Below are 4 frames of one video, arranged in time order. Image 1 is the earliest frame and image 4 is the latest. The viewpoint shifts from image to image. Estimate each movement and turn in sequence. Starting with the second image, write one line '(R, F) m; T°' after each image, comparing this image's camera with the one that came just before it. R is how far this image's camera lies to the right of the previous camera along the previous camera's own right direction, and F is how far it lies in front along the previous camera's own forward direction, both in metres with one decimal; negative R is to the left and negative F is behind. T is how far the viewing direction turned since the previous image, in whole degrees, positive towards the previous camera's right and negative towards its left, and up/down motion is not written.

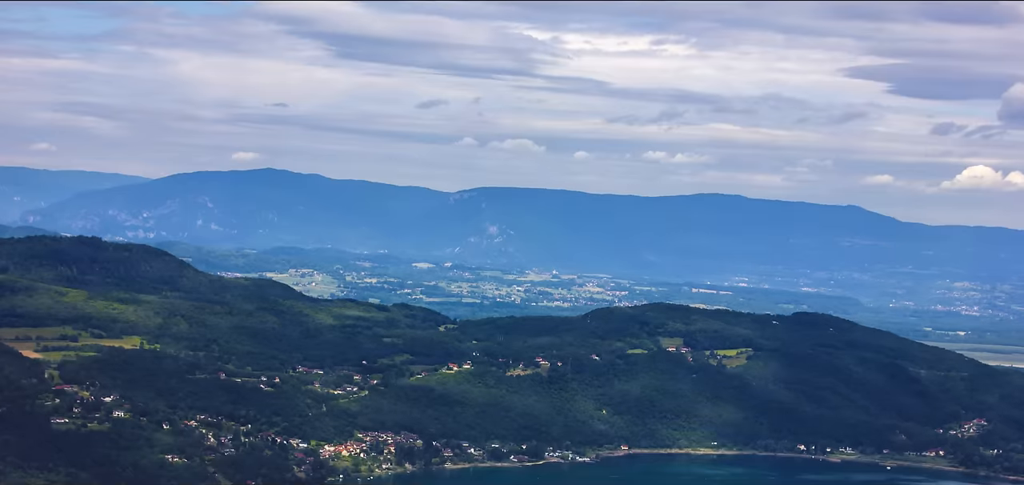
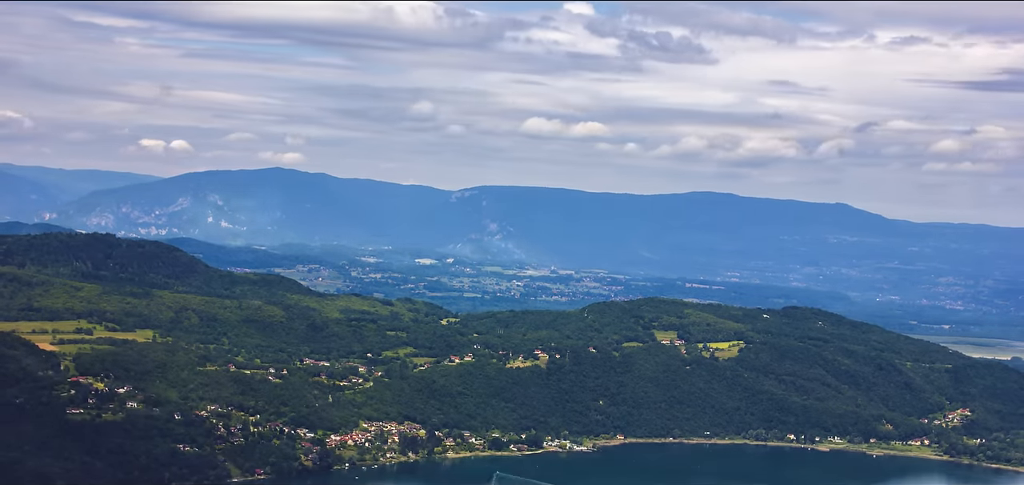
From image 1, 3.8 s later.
(+0.2, -3.8) m; 0°
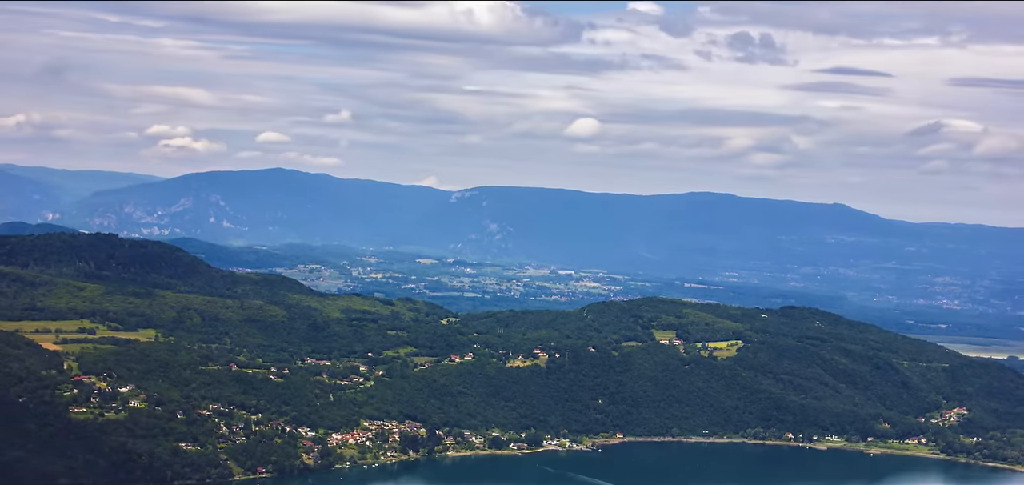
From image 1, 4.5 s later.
(-0.1, -0.8) m; 0°
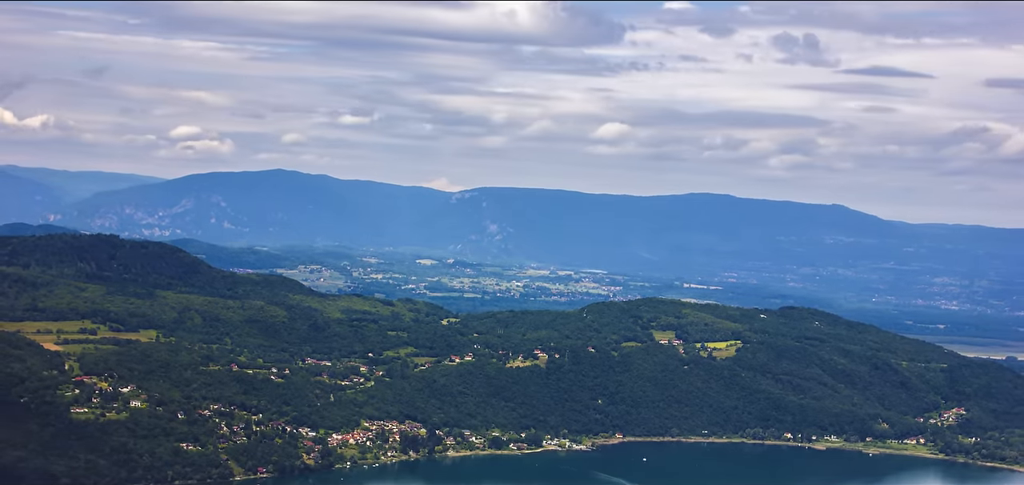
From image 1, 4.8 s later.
(0.0, -0.4) m; 0°
